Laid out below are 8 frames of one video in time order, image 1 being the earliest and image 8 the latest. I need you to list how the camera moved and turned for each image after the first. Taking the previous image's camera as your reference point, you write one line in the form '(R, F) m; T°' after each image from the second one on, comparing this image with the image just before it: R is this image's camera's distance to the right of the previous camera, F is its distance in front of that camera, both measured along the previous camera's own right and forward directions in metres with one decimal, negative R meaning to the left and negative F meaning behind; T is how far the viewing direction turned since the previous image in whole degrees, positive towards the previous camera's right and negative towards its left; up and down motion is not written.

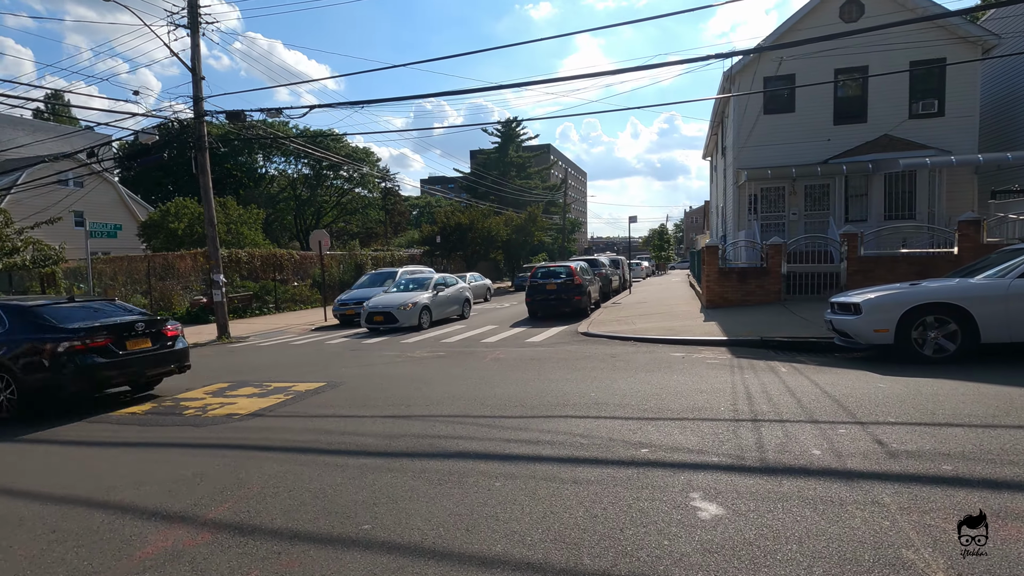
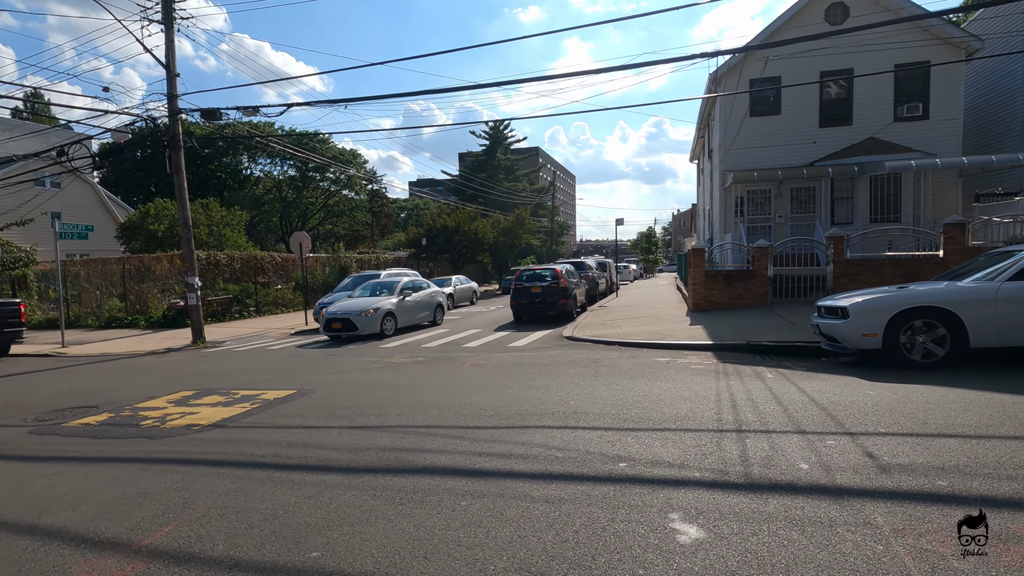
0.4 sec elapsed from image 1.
(+0.2, +0.3) m; +1°
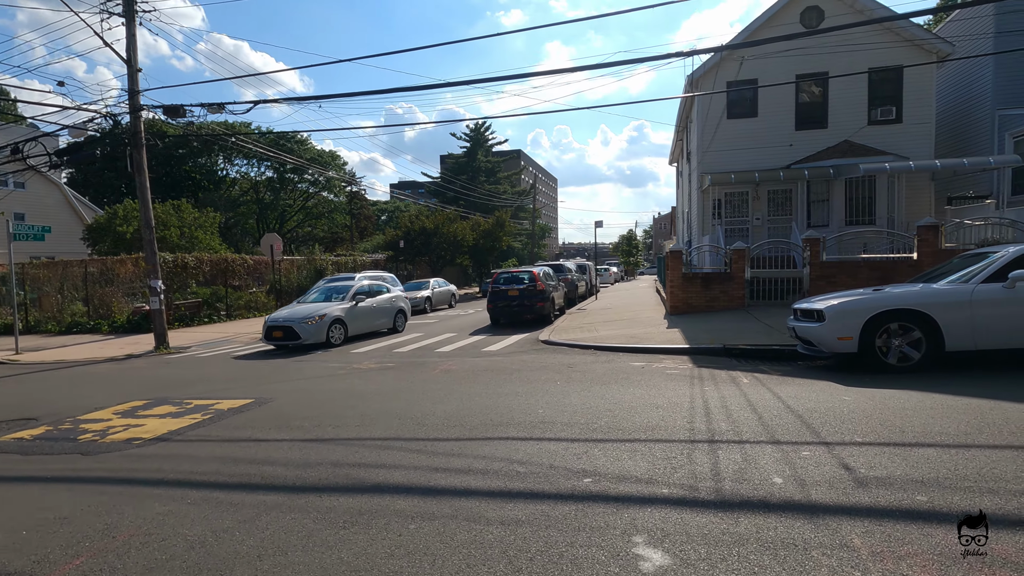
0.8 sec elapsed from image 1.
(+0.2, +0.3) m; +2°
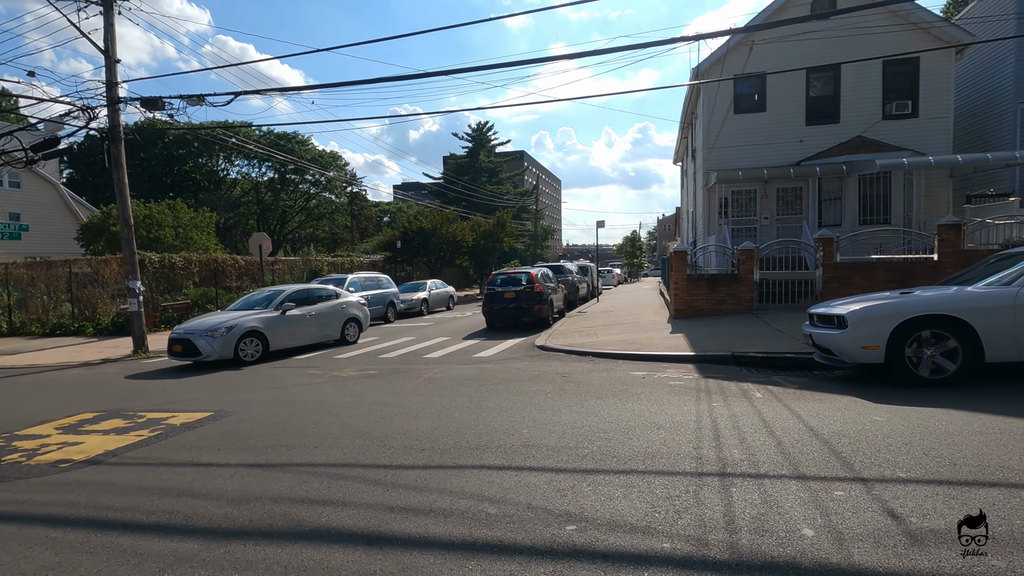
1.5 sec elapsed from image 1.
(+0.2, +0.8) m; 0°
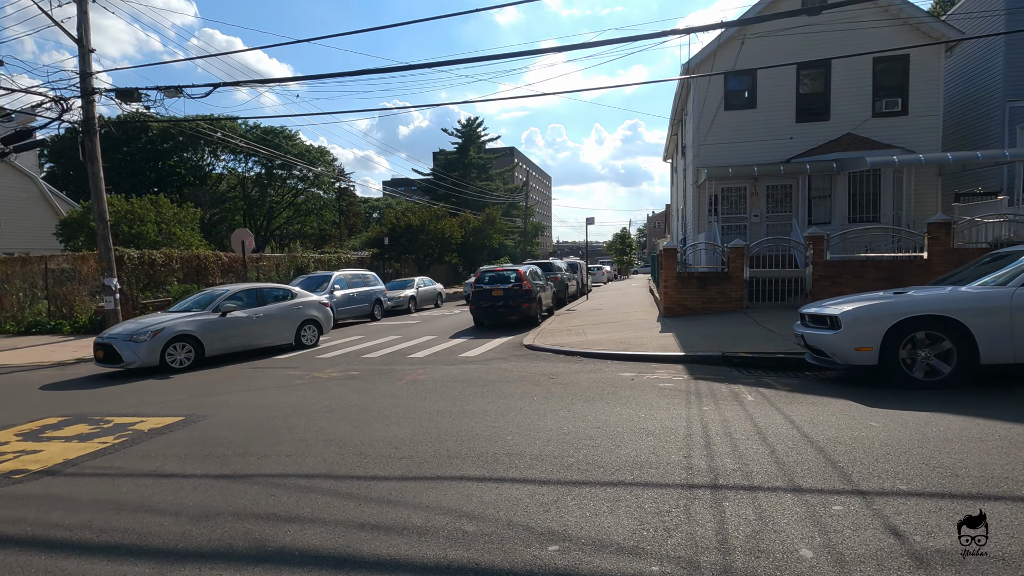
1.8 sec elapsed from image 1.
(+0.1, +0.2) m; +1°
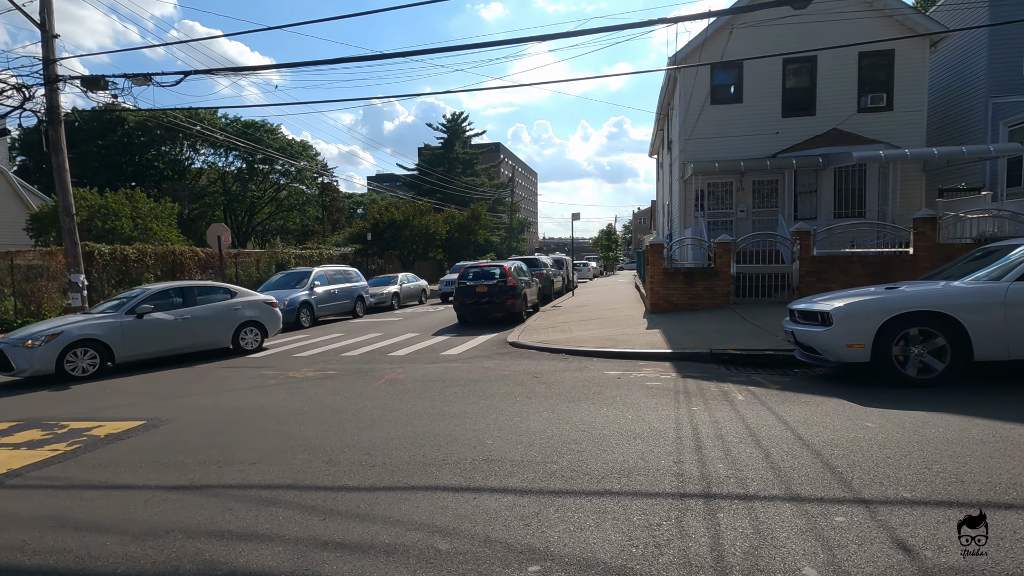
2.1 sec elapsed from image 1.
(+0.1, +0.3) m; +1°
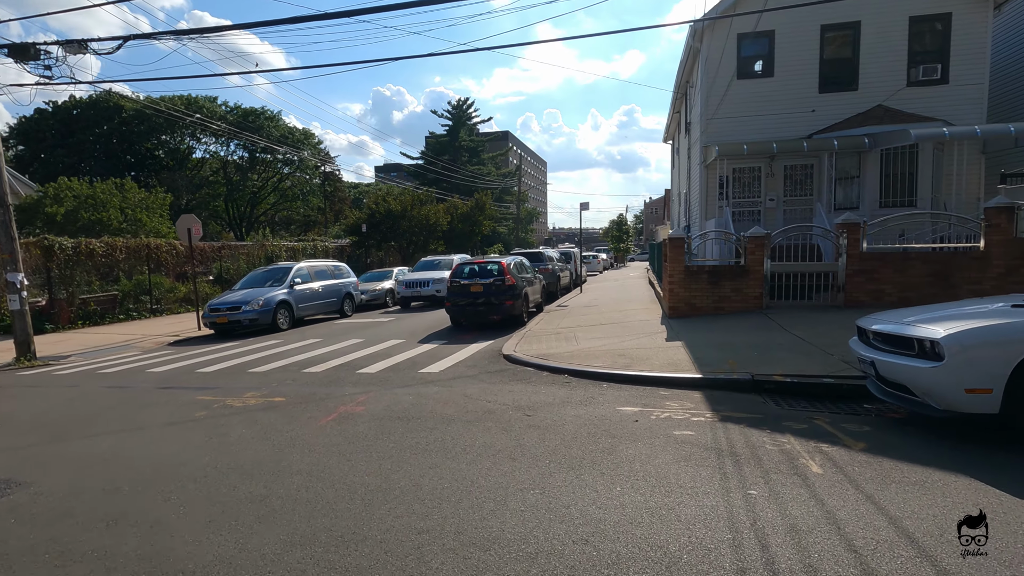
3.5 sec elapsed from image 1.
(+0.3, +1.8) m; -1°
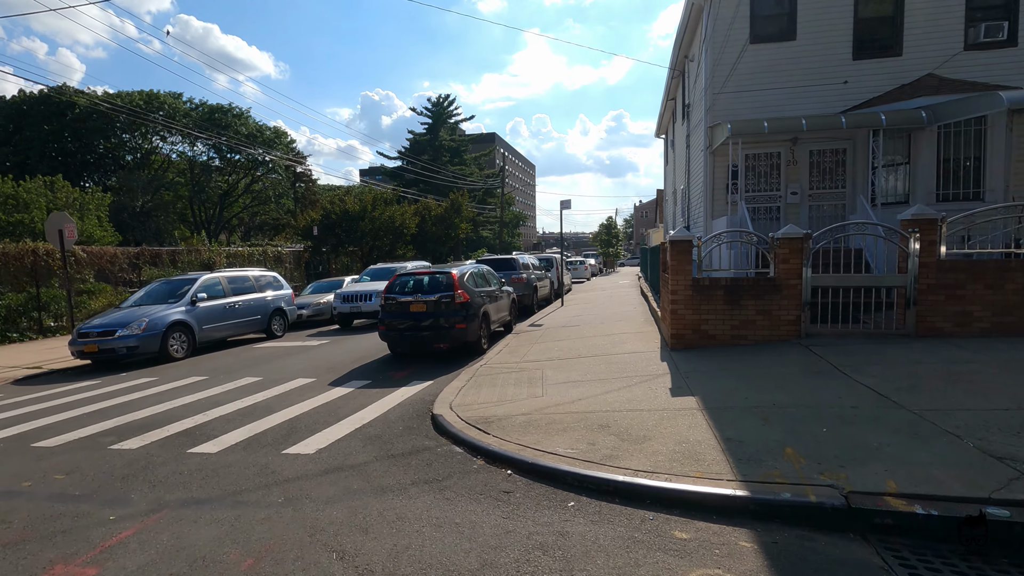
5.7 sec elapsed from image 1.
(+0.8, +3.3) m; +1°
